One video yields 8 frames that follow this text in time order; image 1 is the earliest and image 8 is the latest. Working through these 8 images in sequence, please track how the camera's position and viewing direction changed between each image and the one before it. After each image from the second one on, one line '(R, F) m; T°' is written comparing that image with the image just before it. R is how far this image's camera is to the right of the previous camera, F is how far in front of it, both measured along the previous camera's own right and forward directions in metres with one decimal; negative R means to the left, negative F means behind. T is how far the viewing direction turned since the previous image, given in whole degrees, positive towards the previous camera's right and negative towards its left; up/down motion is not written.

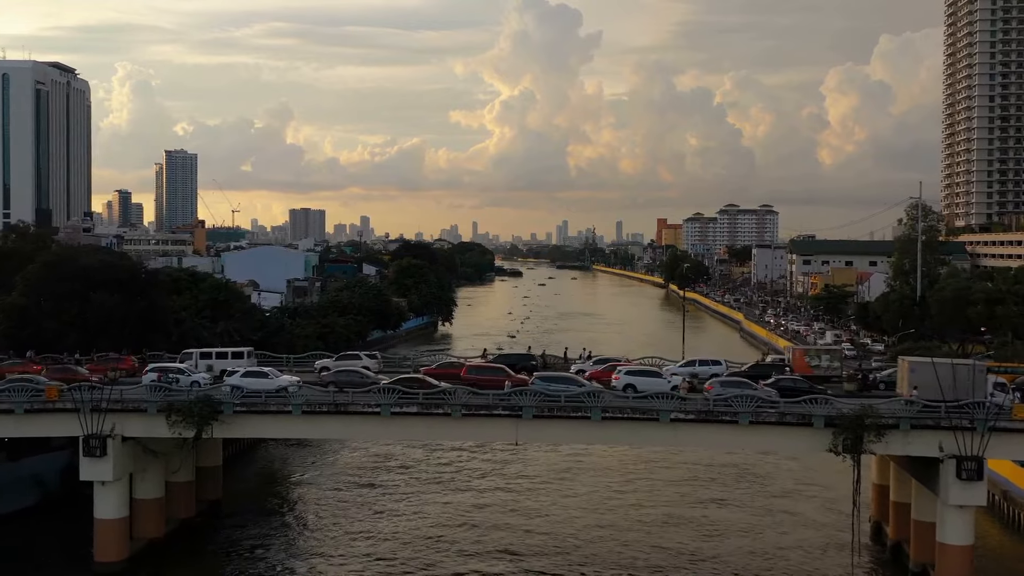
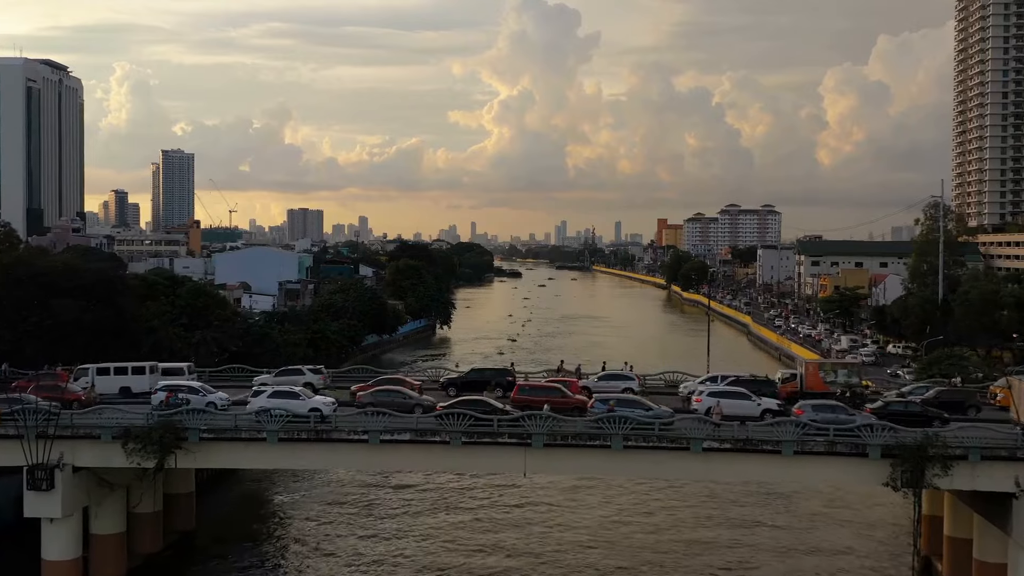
(-0.1, +2.0) m; 0°
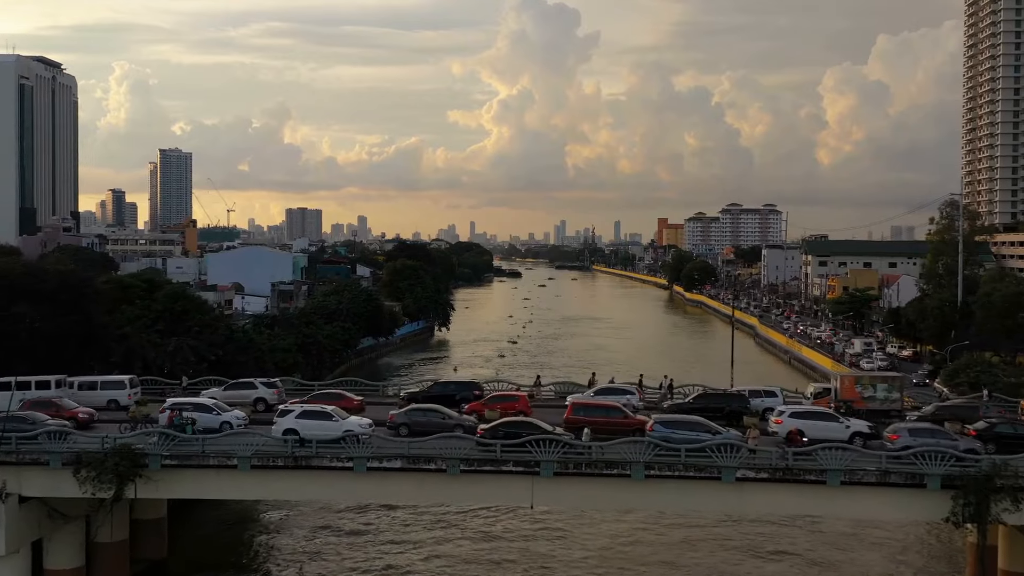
(-0.1, +1.6) m; 0°
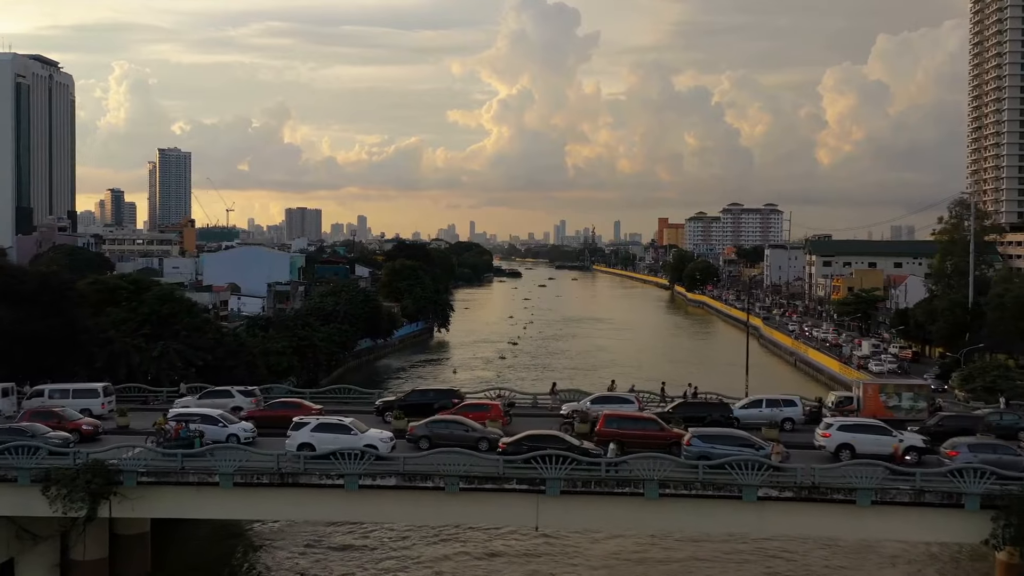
(0.0, +0.9) m; 0°
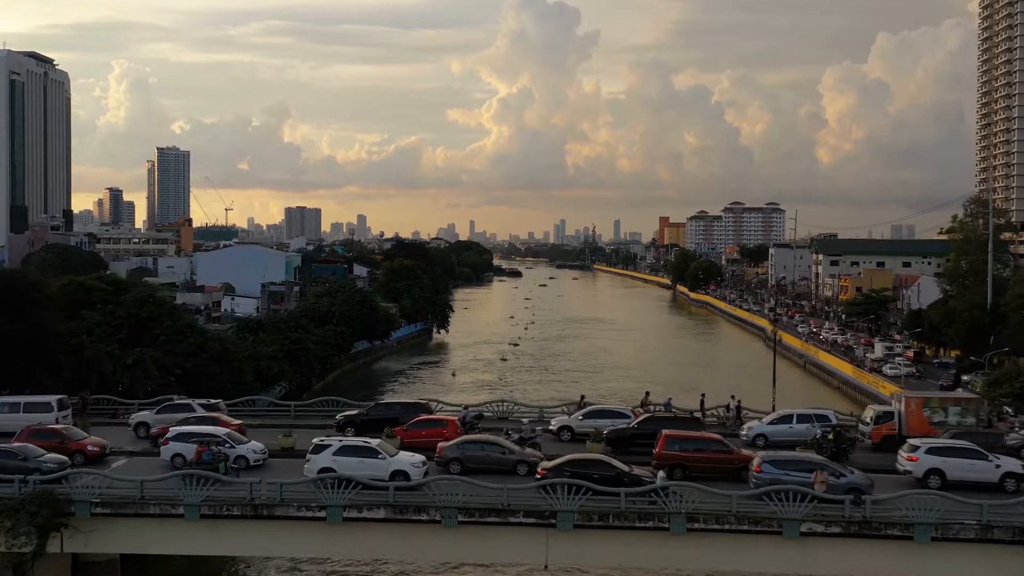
(-0.1, +1.3) m; 0°
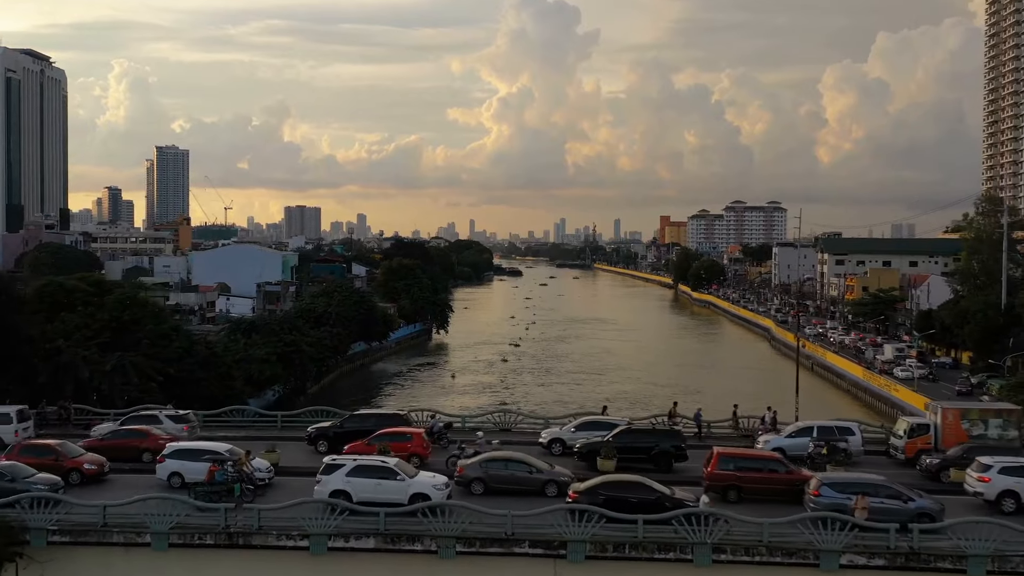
(0.0, +1.0) m; 0°
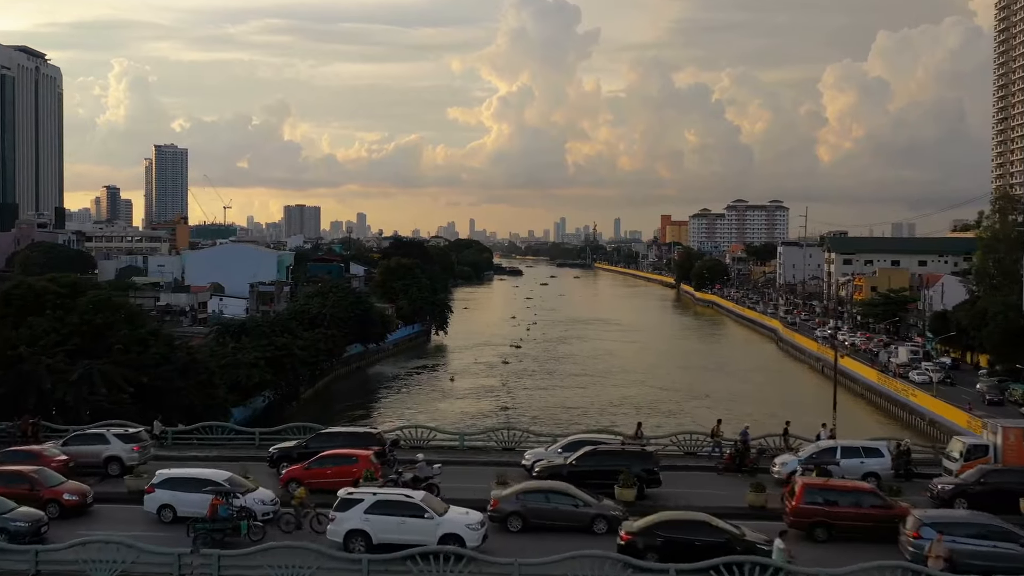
(-0.1, +1.3) m; 0°
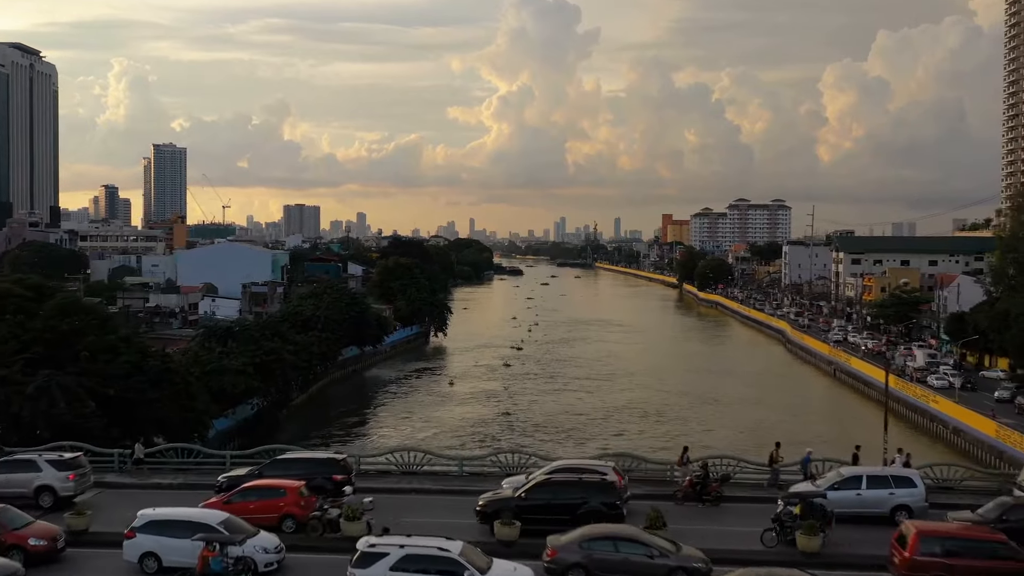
(-0.1, +1.4) m; 0°
